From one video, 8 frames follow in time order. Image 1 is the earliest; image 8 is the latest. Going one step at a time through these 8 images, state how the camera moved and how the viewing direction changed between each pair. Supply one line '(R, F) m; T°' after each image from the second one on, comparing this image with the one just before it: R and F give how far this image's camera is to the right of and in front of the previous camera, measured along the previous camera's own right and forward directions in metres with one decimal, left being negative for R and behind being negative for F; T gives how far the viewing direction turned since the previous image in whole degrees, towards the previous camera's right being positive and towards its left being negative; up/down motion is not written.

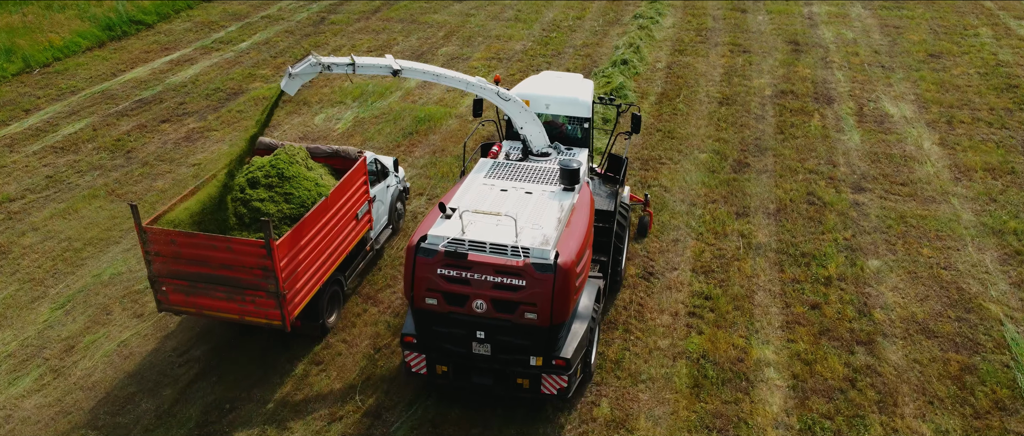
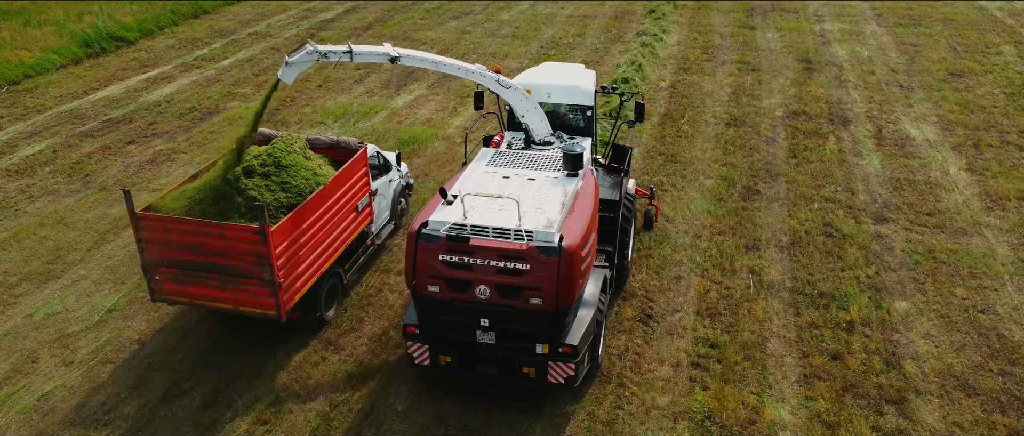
(+0.3, +1.0) m; -1°
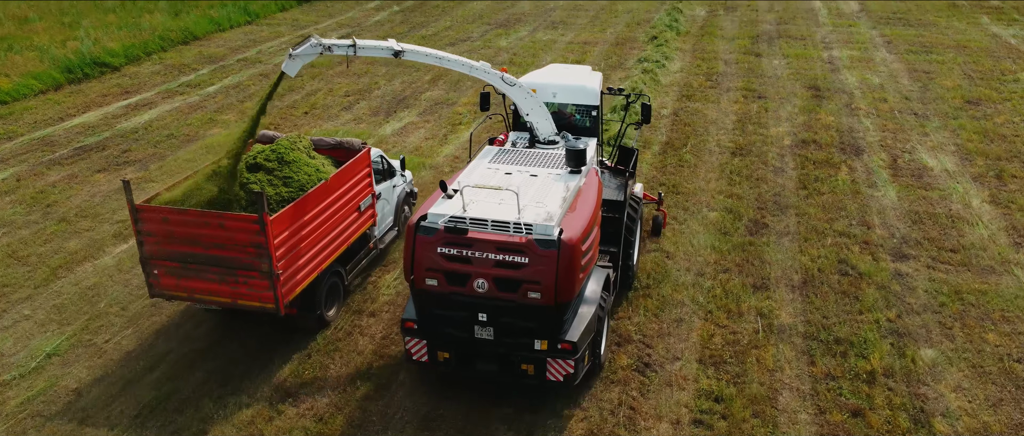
(+0.2, +0.8) m; 0°
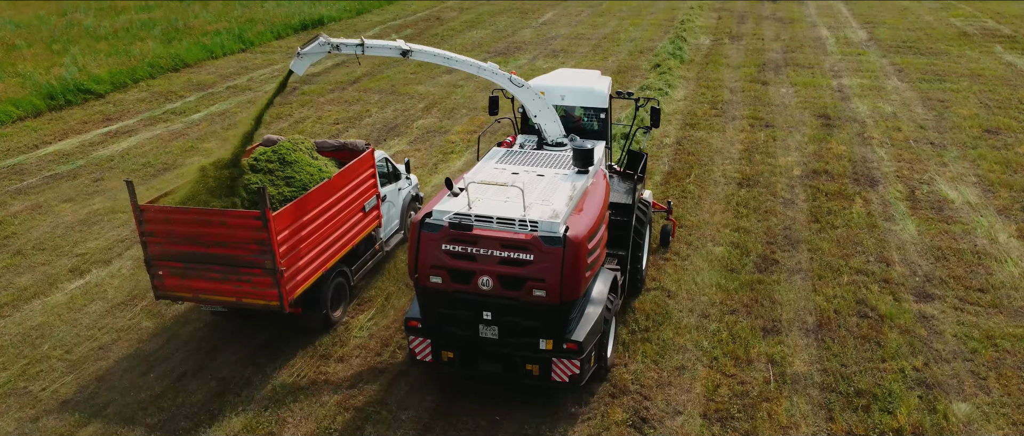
(+0.2, +0.7) m; -1°
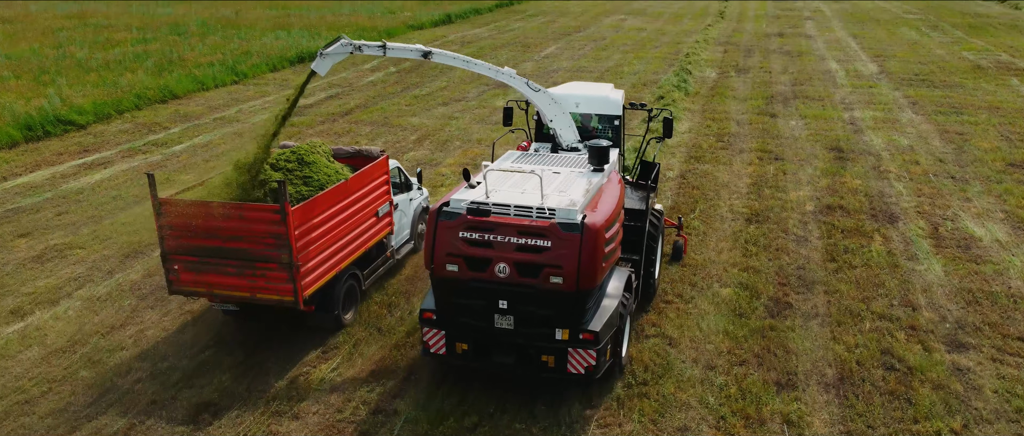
(+0.2, +0.8) m; -1°
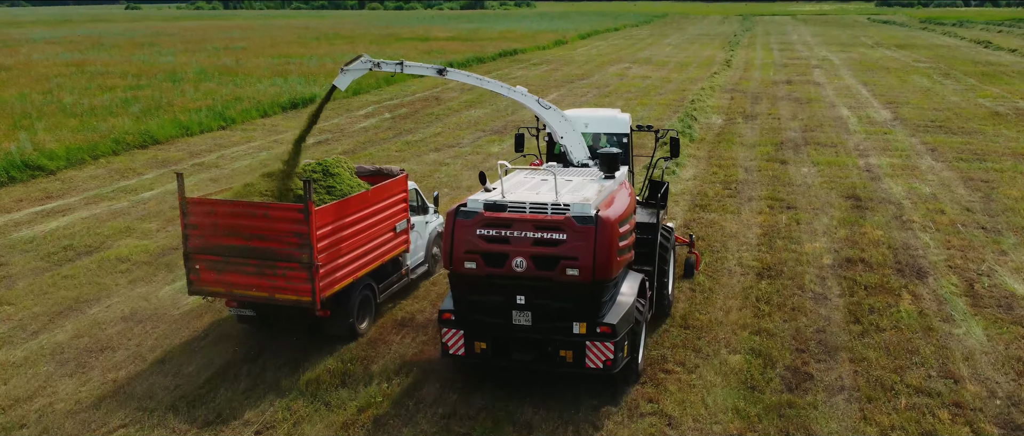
(+0.3, +1.1) m; -1°
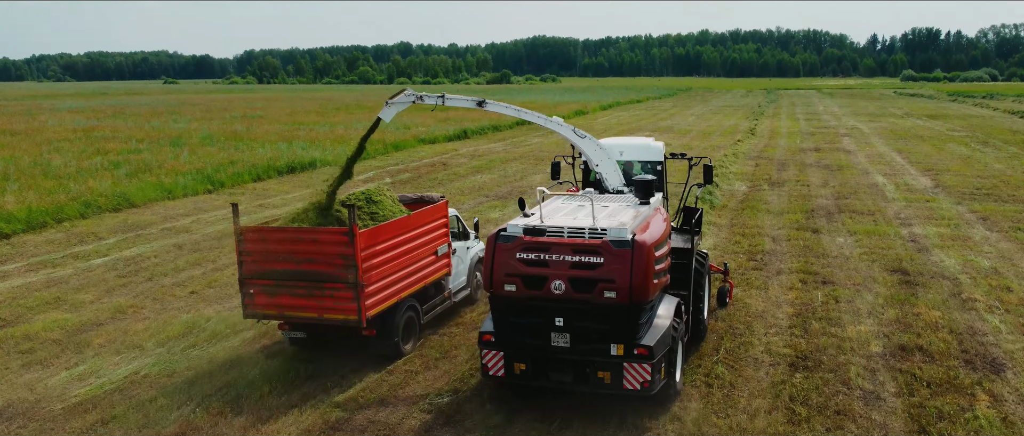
(+0.5, +1.7) m; -2°
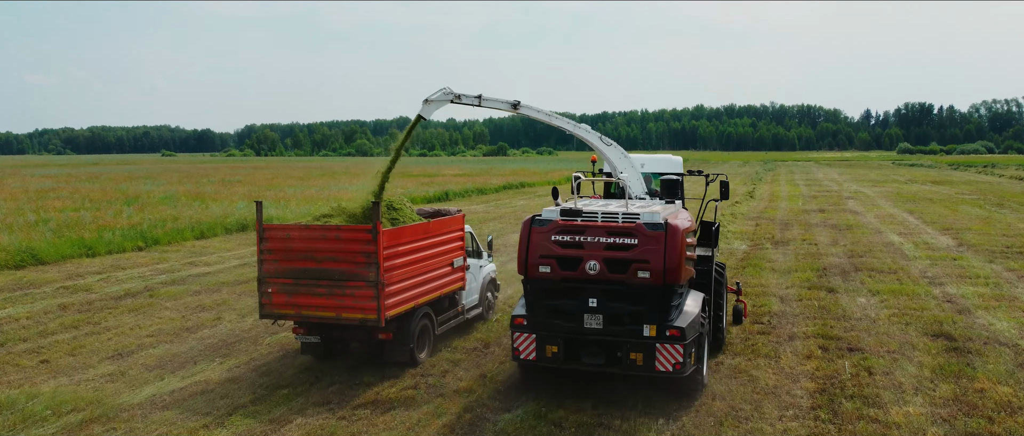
(+0.7, +2.3) m; 0°
